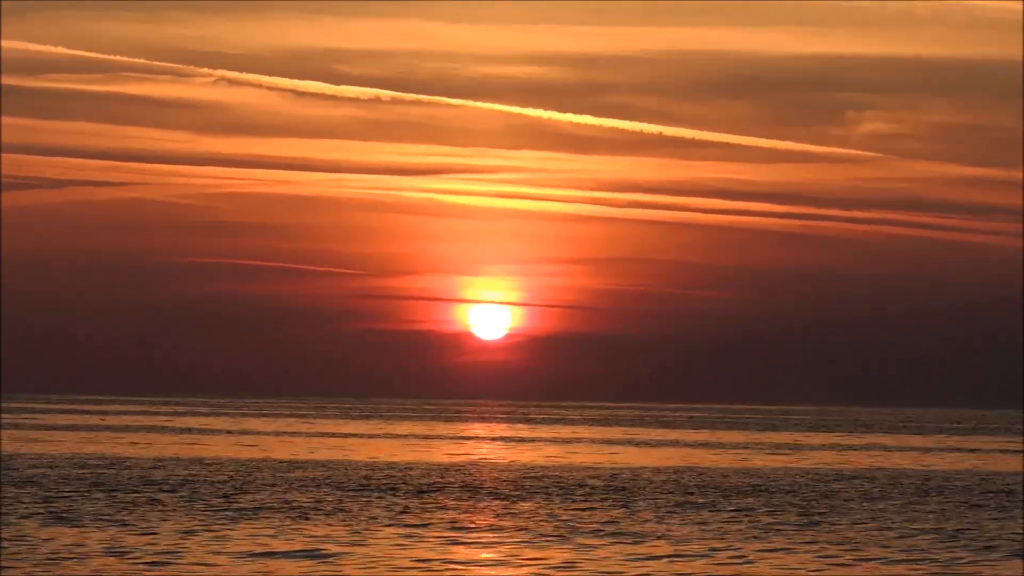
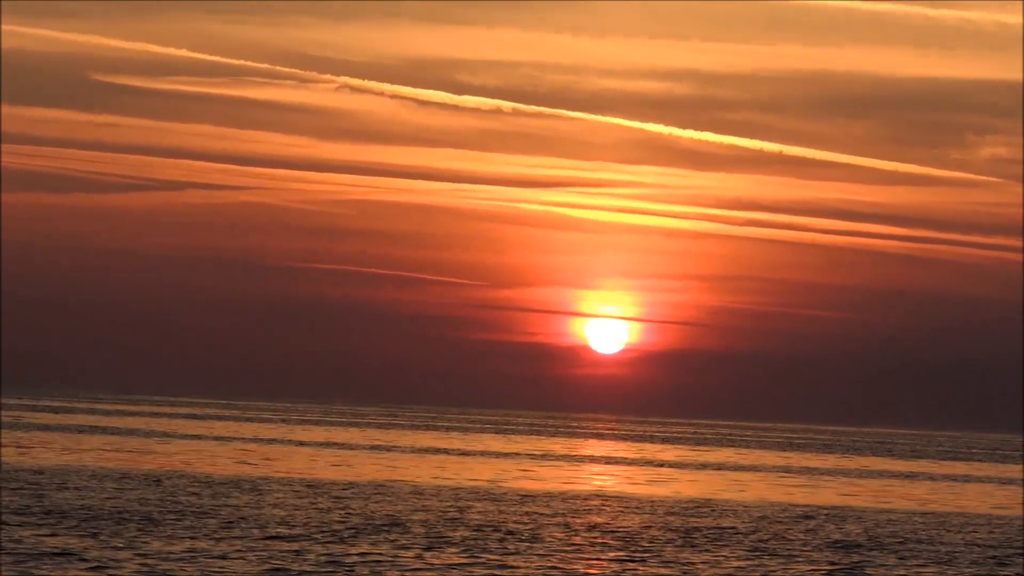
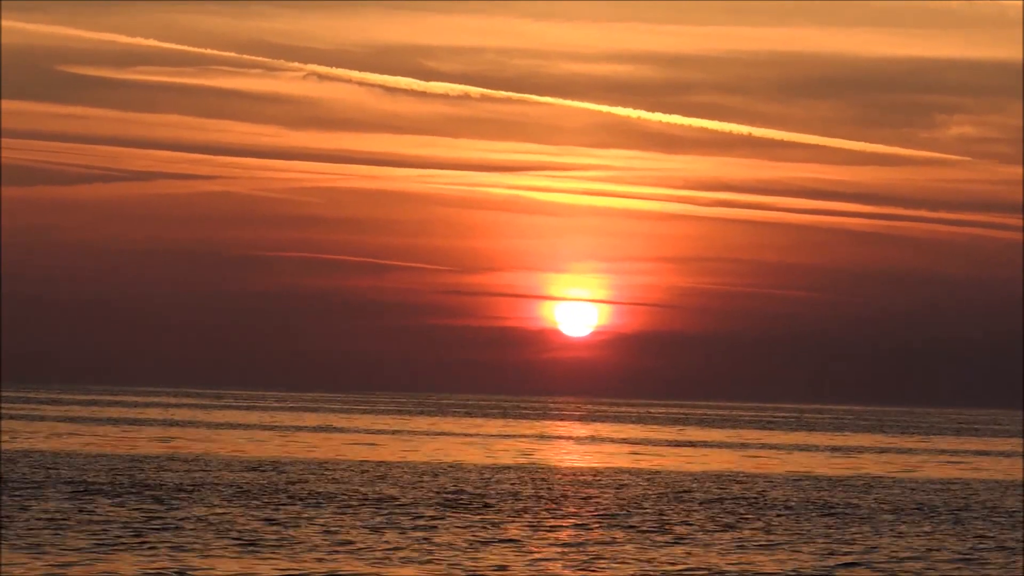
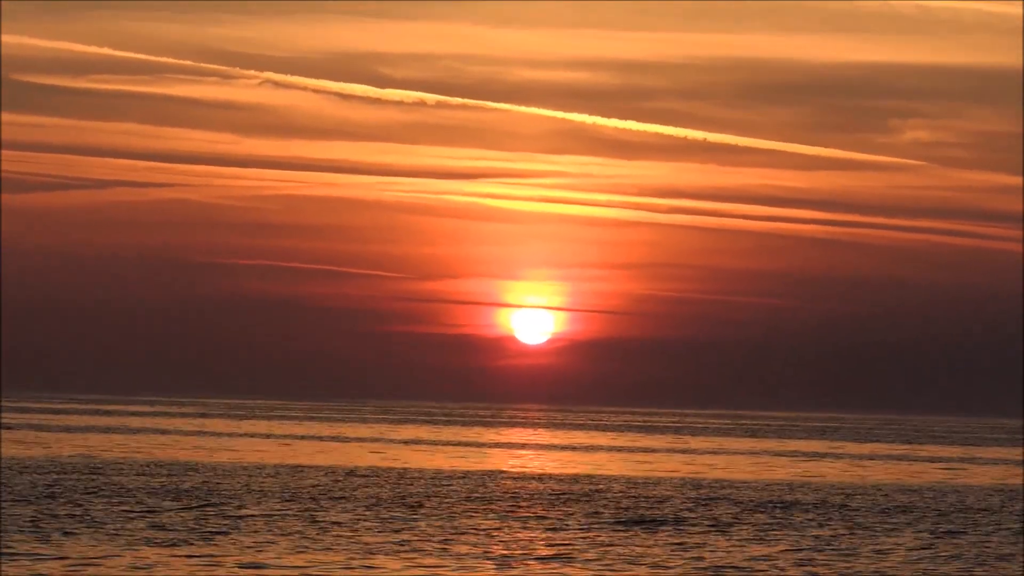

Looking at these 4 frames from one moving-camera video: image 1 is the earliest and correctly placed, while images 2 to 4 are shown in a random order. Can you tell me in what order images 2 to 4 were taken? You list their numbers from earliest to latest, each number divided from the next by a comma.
4, 3, 2
